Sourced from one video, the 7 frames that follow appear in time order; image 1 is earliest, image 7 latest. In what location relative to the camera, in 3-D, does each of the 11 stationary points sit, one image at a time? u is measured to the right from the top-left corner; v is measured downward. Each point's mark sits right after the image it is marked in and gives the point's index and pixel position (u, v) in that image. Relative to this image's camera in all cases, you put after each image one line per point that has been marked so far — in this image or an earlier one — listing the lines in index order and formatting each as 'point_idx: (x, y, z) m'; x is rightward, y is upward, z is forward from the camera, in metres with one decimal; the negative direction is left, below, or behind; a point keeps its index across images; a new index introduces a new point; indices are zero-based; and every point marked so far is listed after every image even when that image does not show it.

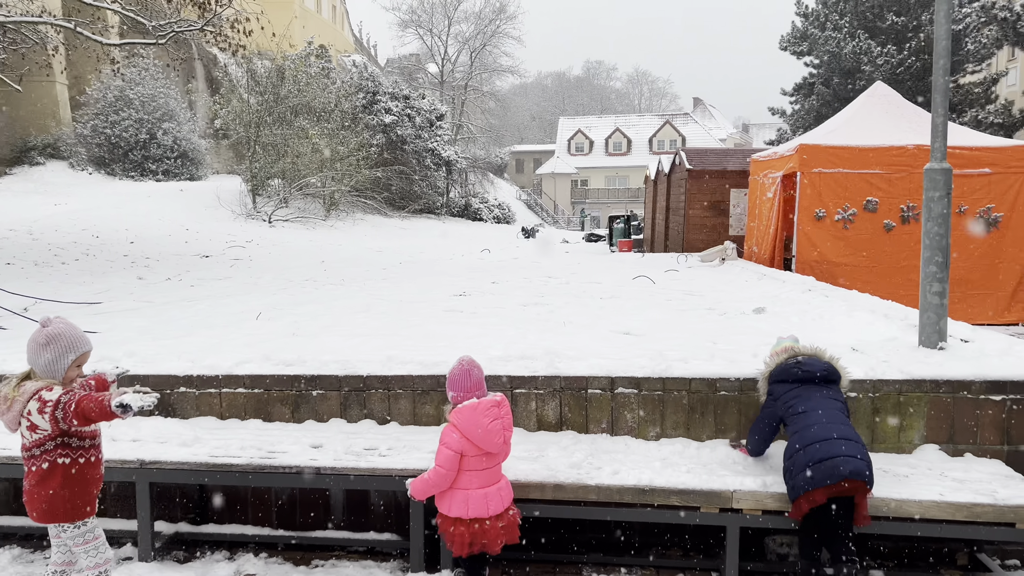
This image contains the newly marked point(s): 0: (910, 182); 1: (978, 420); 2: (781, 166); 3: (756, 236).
0: (+5.1, +1.4, +10.5) m
1: (+2.0, -0.6, +3.5) m
2: (+3.7, +1.7, +11.3) m
3: (+3.8, +0.8, +12.7) m
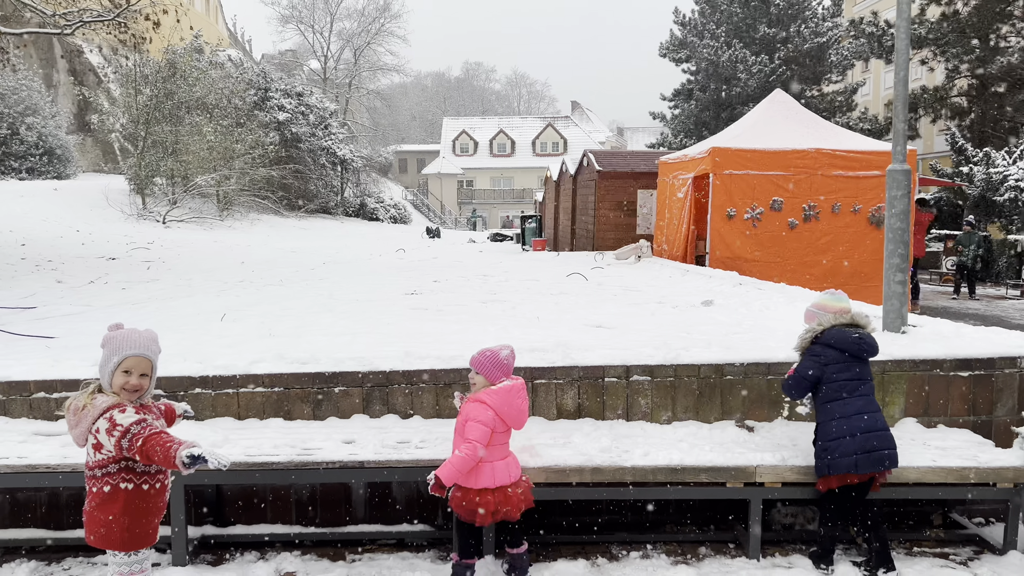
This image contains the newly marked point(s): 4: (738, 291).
0: (+4.1, +1.5, +11.3) m
1: (+2.1, -0.5, +3.9) m
2: (+2.6, +1.8, +11.9) m
3: (+2.5, +0.9, +13.3) m
4: (+2.0, 0.0, +7.2) m
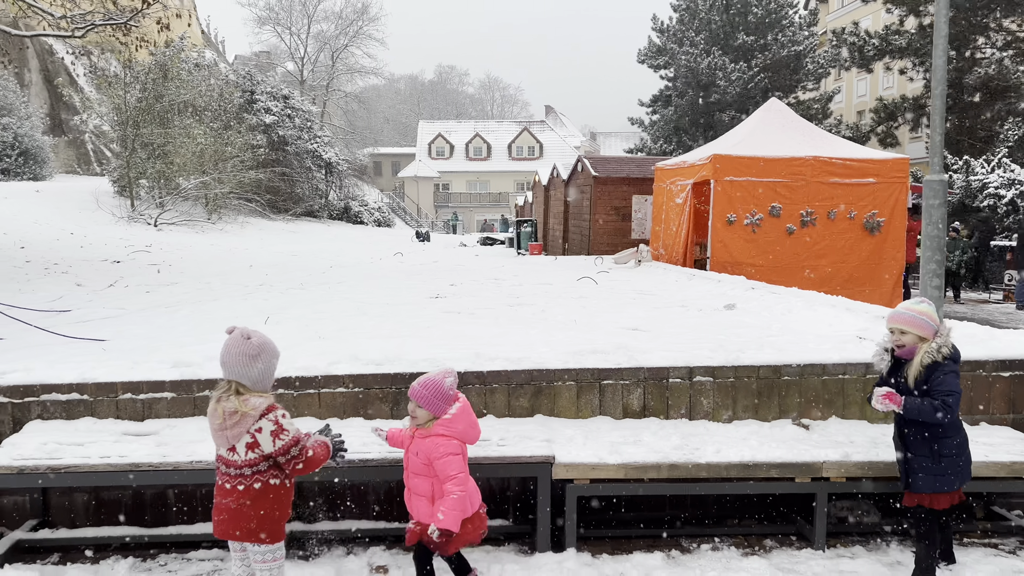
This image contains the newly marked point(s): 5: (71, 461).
0: (+4.2, +1.4, +11.6) m
1: (+2.4, -0.5, +4.1) m
2: (+2.7, +1.7, +12.2) m
3: (+2.5, +0.8, +13.5) m
4: (+2.2, -0.1, +7.4) m
5: (-1.7, -0.7, +3.2) m
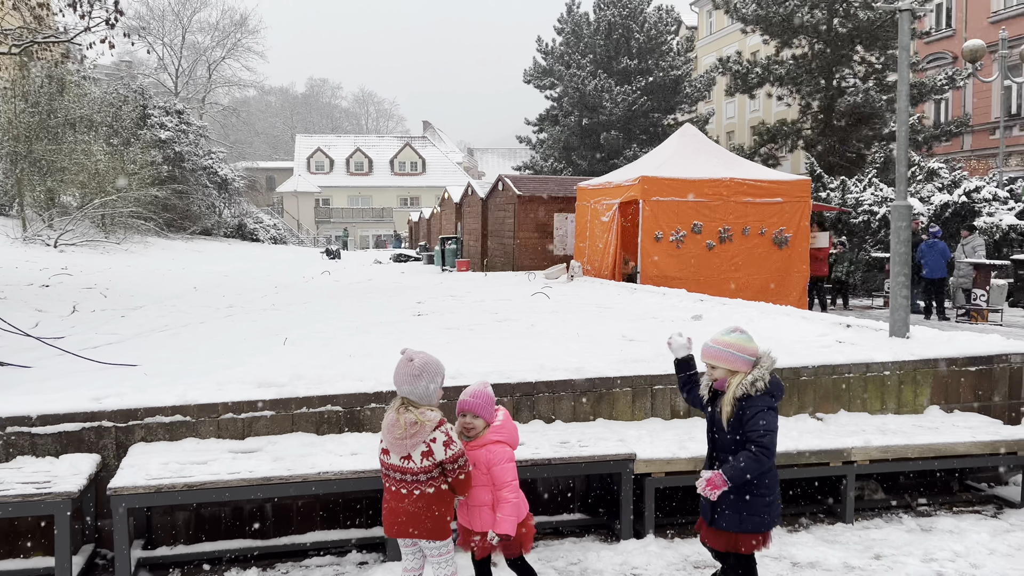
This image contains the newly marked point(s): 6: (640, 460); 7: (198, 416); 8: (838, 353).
0: (+3.3, +1.2, +12.6) m
1: (+2.7, -0.6, +4.9) m
2: (+1.7, +1.5, +12.9) m
3: (+1.3, +0.6, +14.2) m
4: (+2.0, -0.2, +8.1) m
5: (-1.3, -0.8, +3.4) m
6: (+0.6, -0.8, +3.9) m
7: (-1.5, -0.6, +3.8) m
8: (+2.0, -0.4, +5.0) m
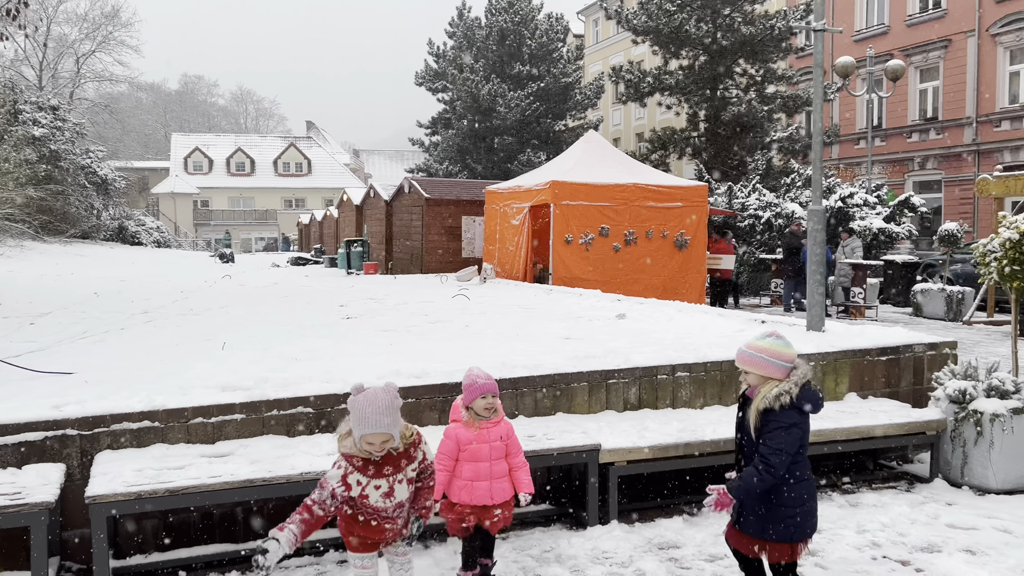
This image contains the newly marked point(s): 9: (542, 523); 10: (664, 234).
0: (+1.9, +1.2, +13.1) m
1: (+2.4, -0.6, +5.4) m
2: (+0.3, +1.5, +13.2) m
3: (-0.3, +0.6, +14.4) m
4: (+1.2, -0.2, +8.5) m
5: (-1.3, -0.8, +3.3) m
6: (+0.5, -0.8, +4.1) m
7: (-1.6, -0.6, +3.7) m
8: (+1.7, -0.4, +5.4) m
9: (+0.2, -1.2, +4.2) m
10: (+2.5, +0.9, +13.3) m
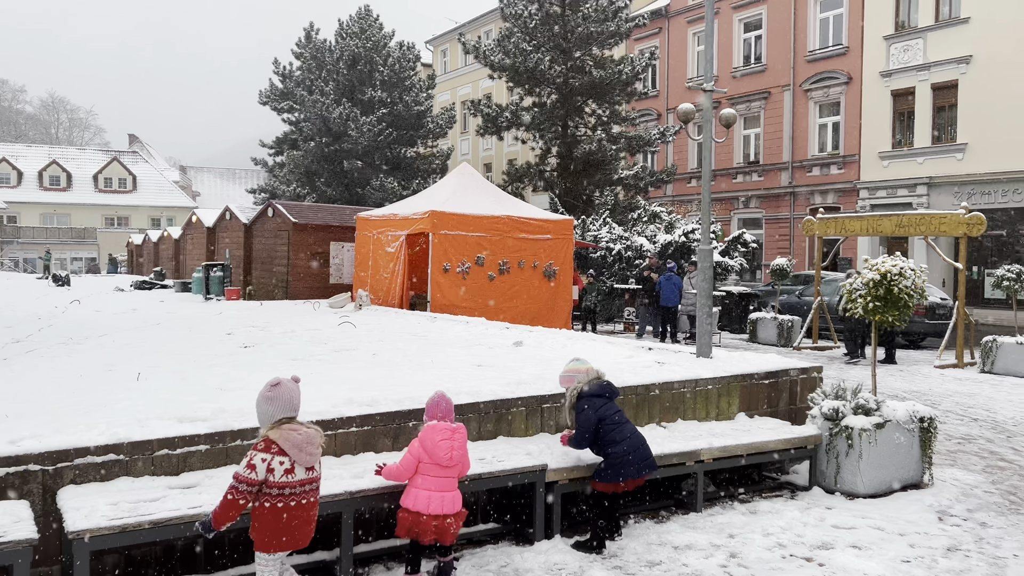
0: (-0.1, +0.7, +13.6) m
1: (+1.8, -0.8, +6.1) m
2: (-1.8, +1.0, +13.4) m
3: (-2.5, +0.1, +14.4) m
4: (+0.1, -0.5, +8.9) m
5: (-1.4, -0.9, +3.3) m
6: (+0.2, -1.0, +4.4) m
7: (-1.7, -0.7, +3.6) m
8: (+1.2, -0.6, +6.0) m
9: (-0.1, -1.4, +4.5) m
10: (+0.4, +0.4, +13.9) m
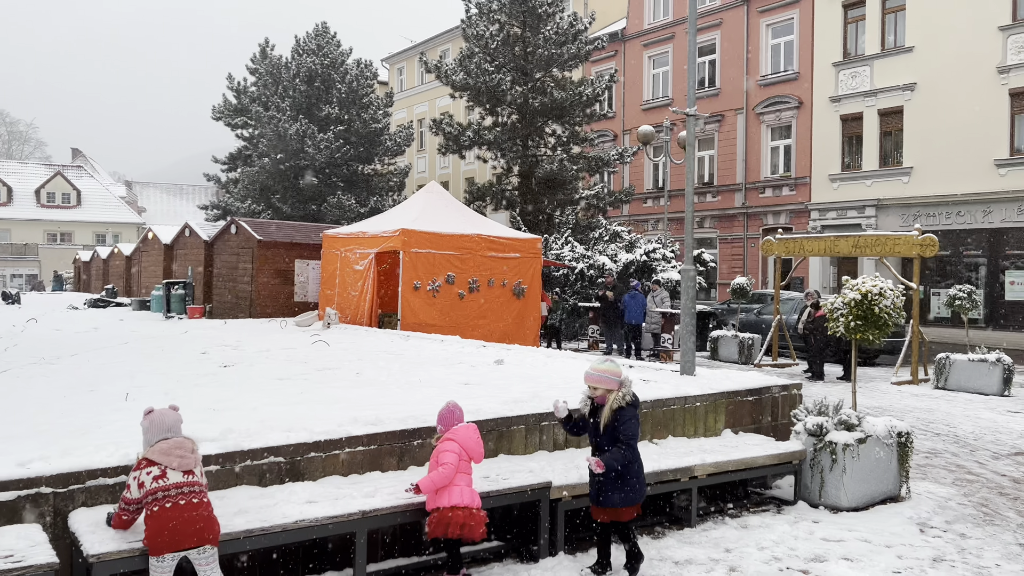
0: (-0.7, +0.4, +13.6) m
1: (+1.8, -1.0, +6.2) m
2: (-2.3, +0.7, +13.3) m
3: (-3.1, -0.2, +14.3) m
4: (-0.1, -0.7, +8.9) m
5: (-1.3, -1.0, +3.3) m
6: (+0.2, -1.1, +4.5) m
7: (-1.6, -0.8, +3.6) m
8: (+1.1, -0.8, +6.1) m
9: (-0.1, -1.5, +4.5) m
10: (-0.1, +0.1, +14.0) m
